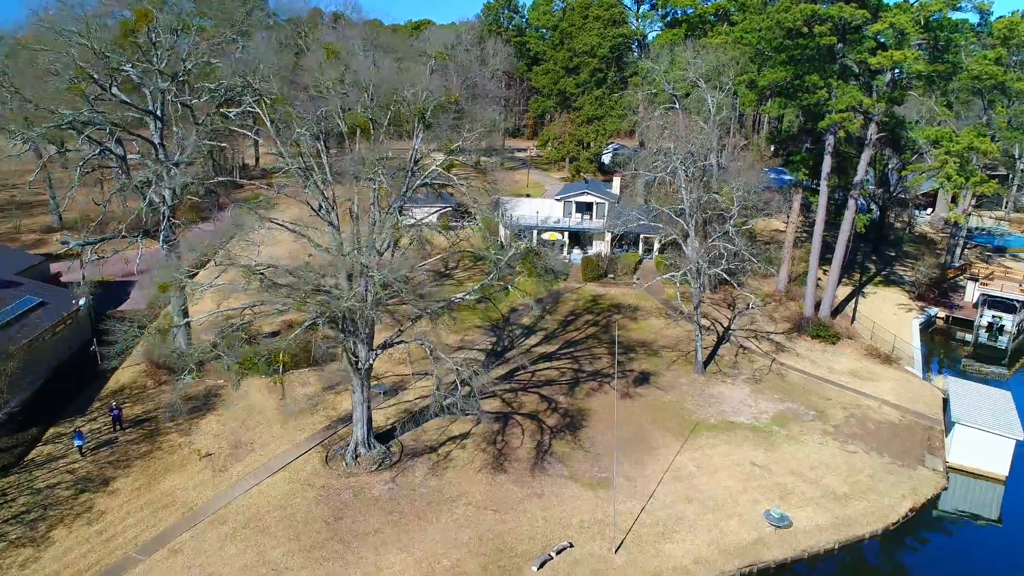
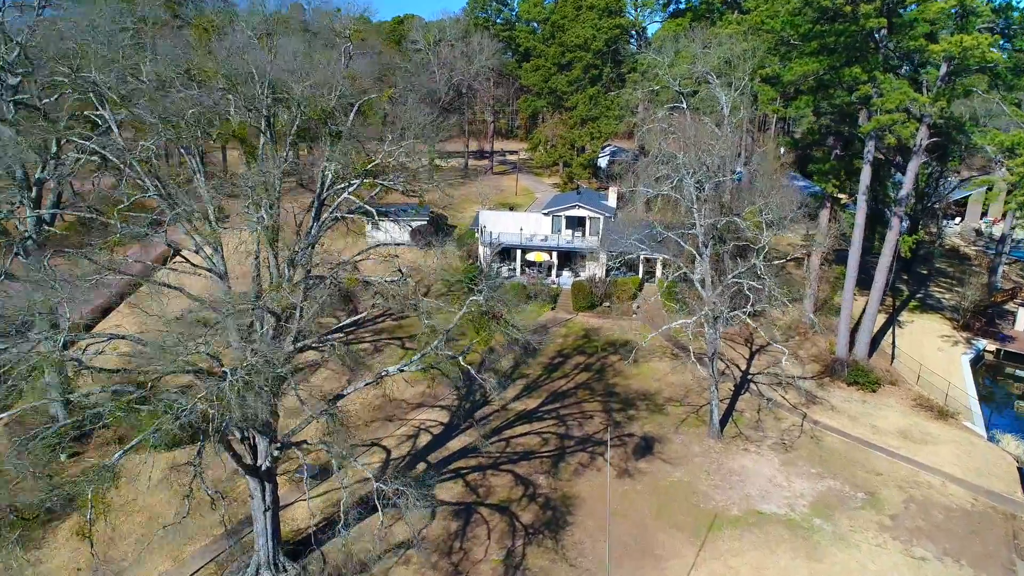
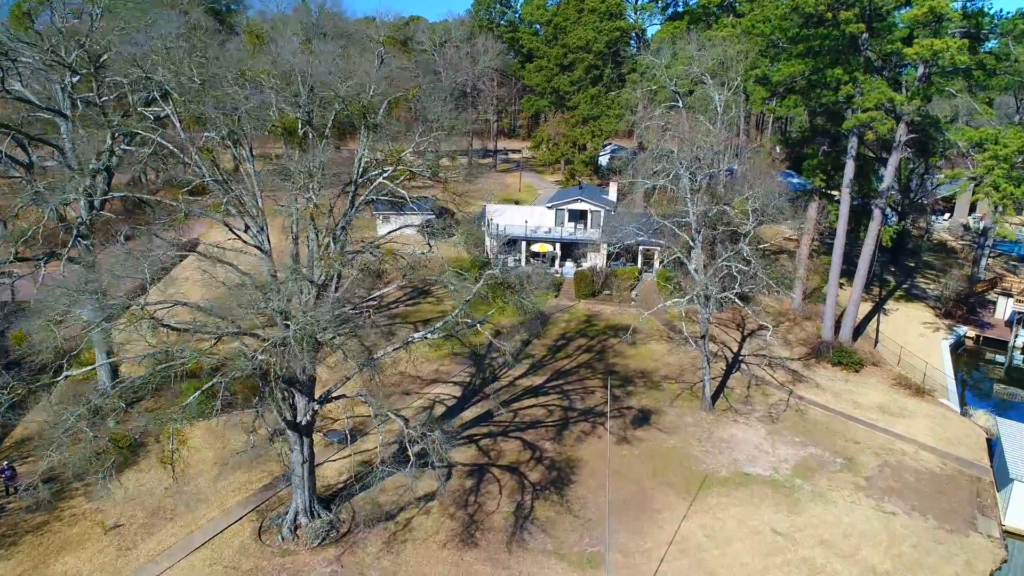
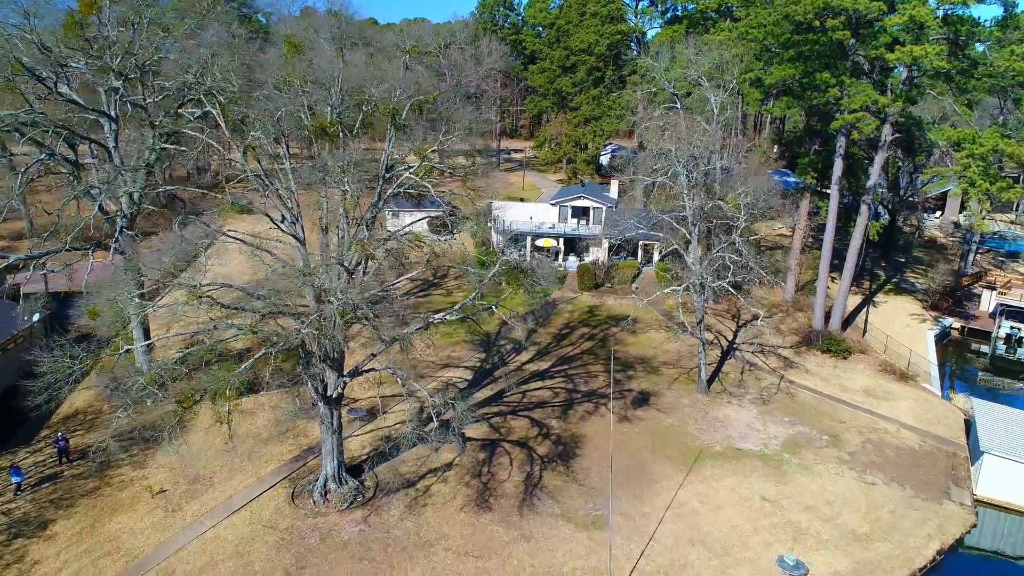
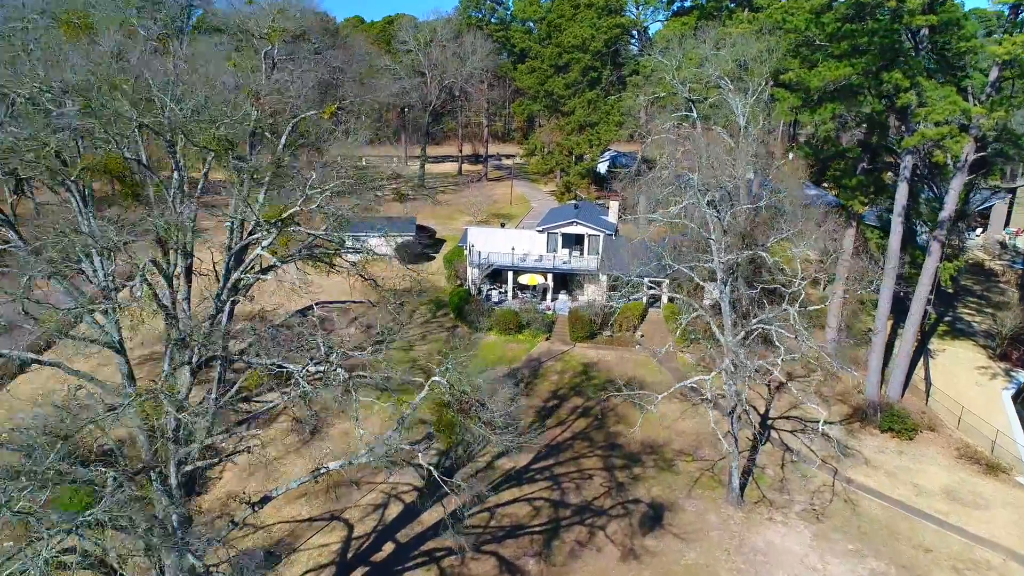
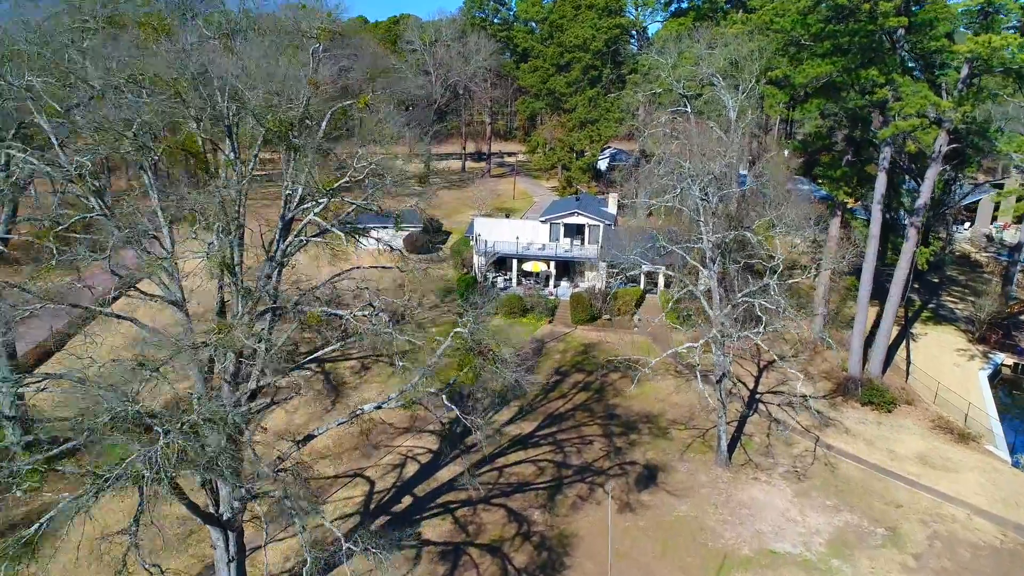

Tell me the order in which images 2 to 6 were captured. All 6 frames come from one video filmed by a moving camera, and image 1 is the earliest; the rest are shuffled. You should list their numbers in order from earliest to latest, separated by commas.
4, 3, 2, 6, 5
